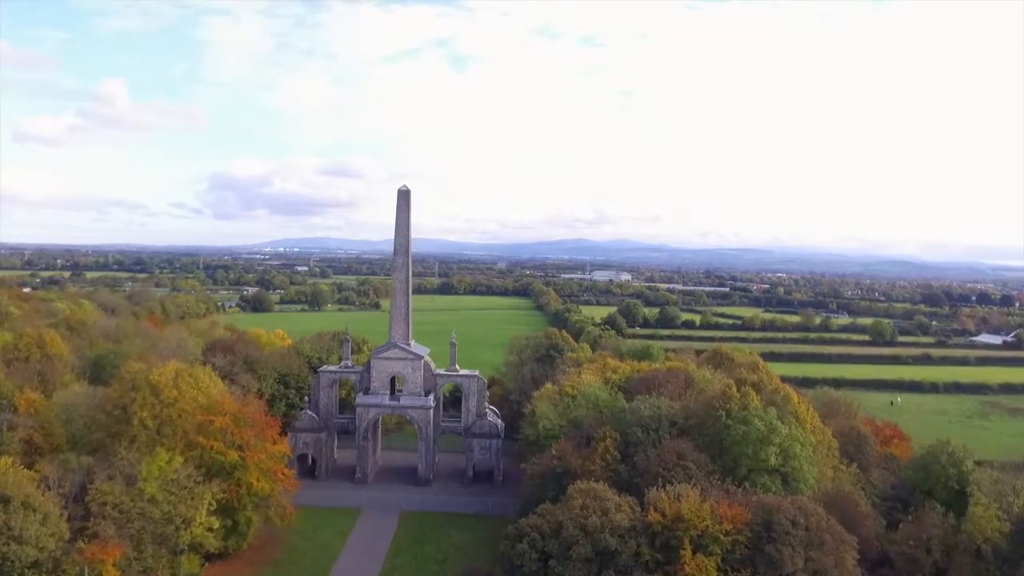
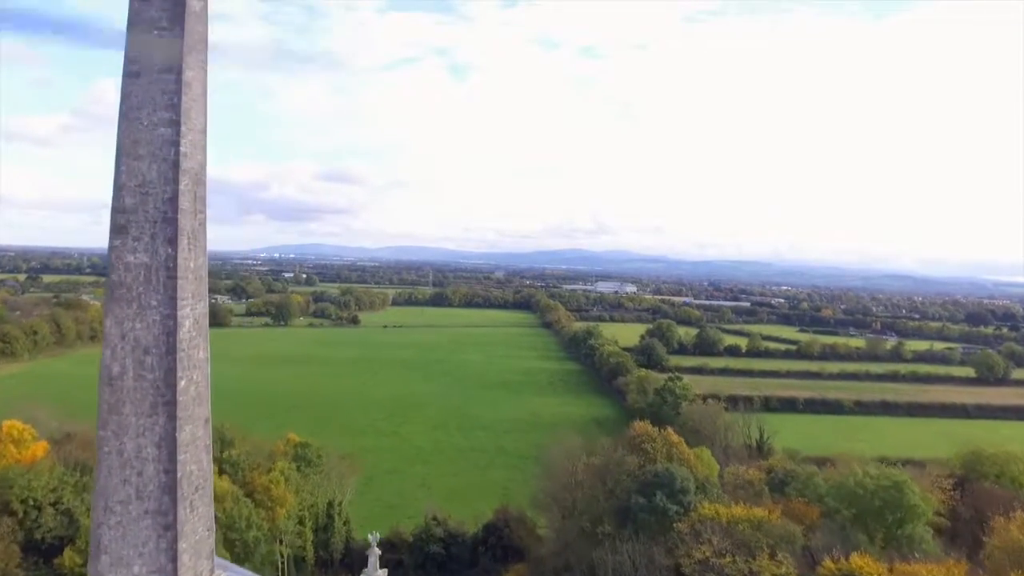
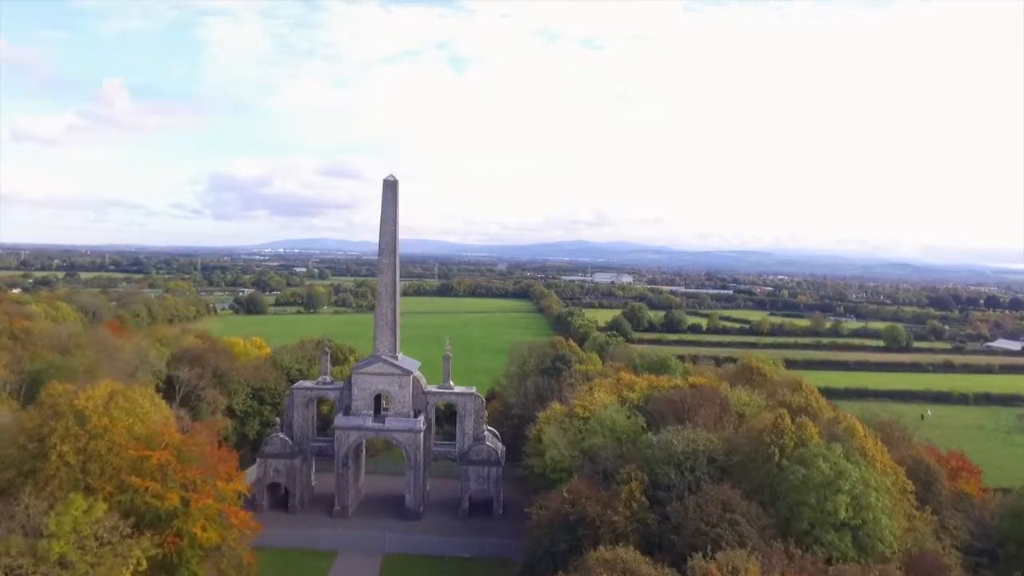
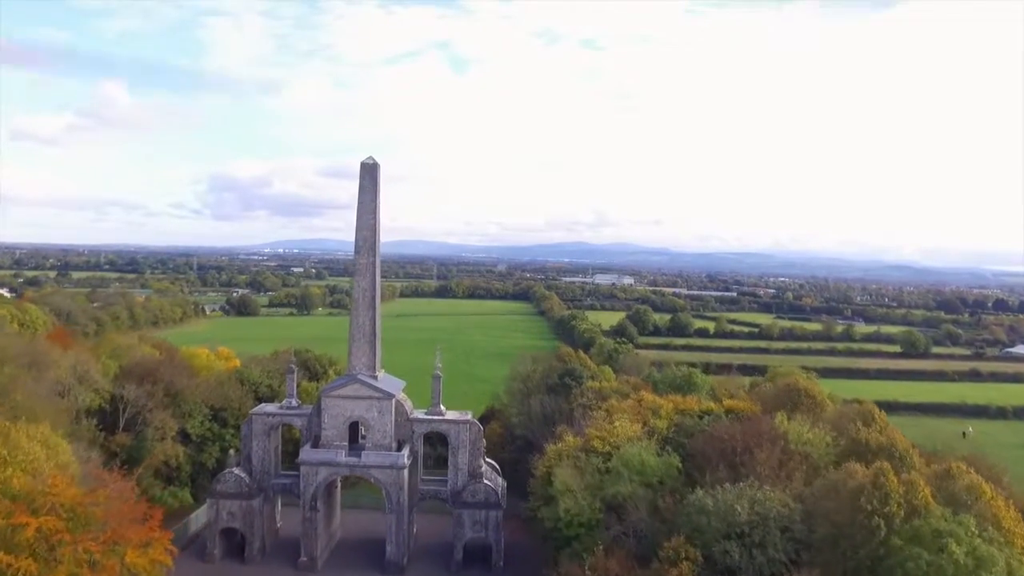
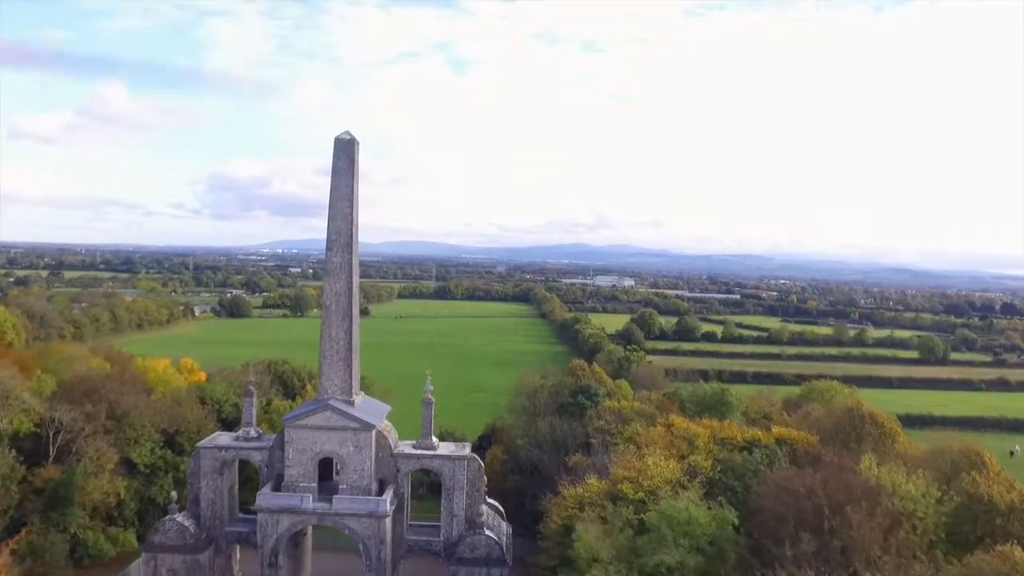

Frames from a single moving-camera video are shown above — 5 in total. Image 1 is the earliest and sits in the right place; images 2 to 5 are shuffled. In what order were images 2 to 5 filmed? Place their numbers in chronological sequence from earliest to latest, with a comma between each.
3, 4, 5, 2
